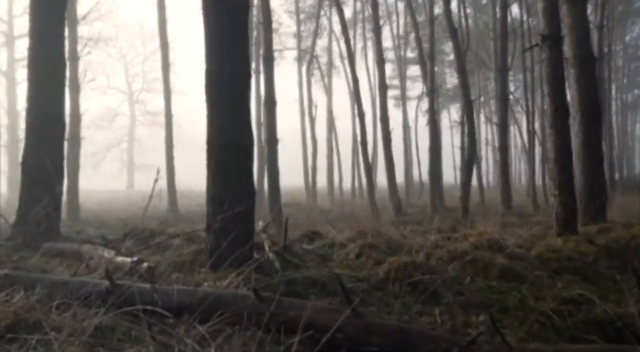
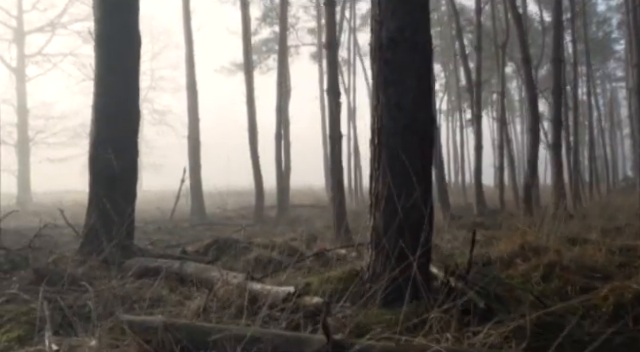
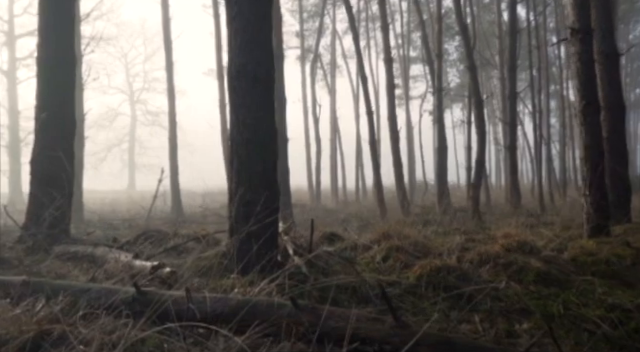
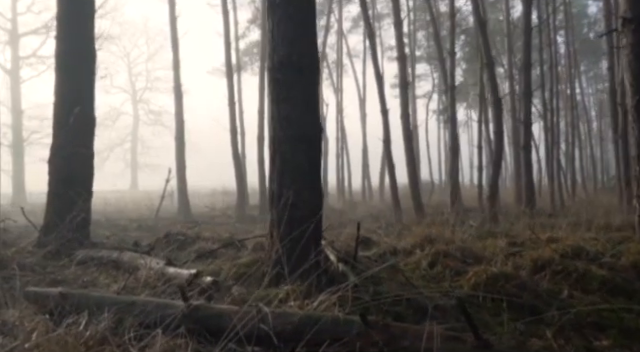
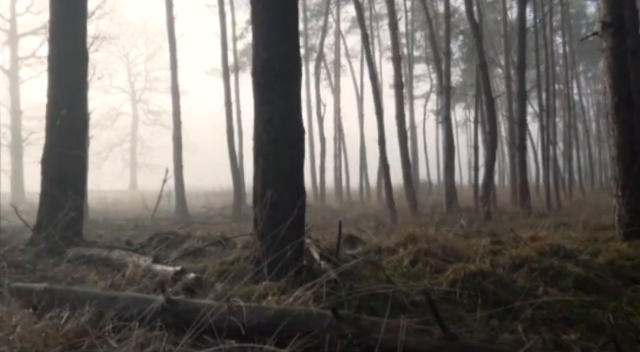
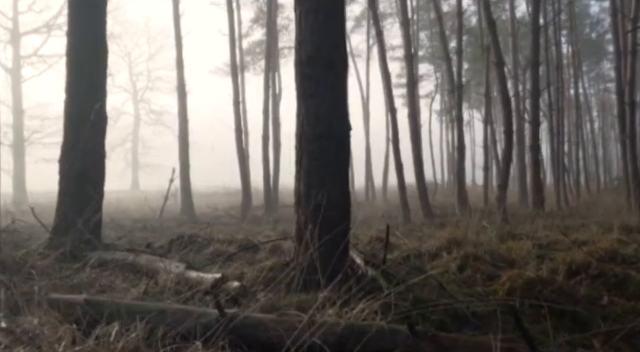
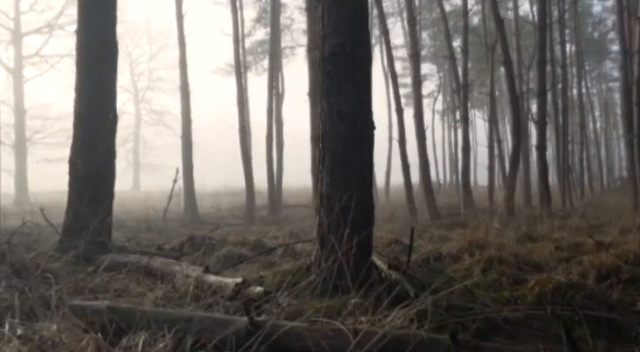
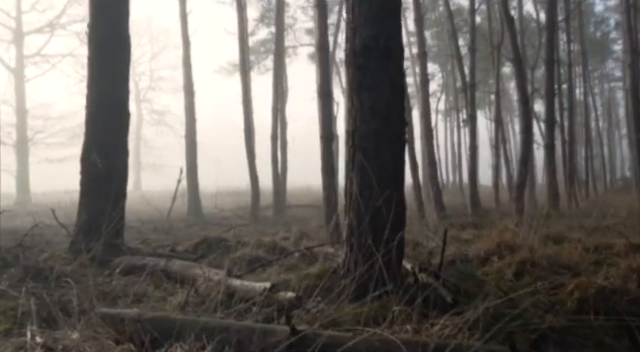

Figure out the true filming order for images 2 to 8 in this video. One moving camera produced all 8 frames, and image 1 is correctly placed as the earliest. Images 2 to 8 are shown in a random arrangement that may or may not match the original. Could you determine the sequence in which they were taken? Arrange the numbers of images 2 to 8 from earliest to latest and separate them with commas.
3, 5, 4, 6, 7, 8, 2
